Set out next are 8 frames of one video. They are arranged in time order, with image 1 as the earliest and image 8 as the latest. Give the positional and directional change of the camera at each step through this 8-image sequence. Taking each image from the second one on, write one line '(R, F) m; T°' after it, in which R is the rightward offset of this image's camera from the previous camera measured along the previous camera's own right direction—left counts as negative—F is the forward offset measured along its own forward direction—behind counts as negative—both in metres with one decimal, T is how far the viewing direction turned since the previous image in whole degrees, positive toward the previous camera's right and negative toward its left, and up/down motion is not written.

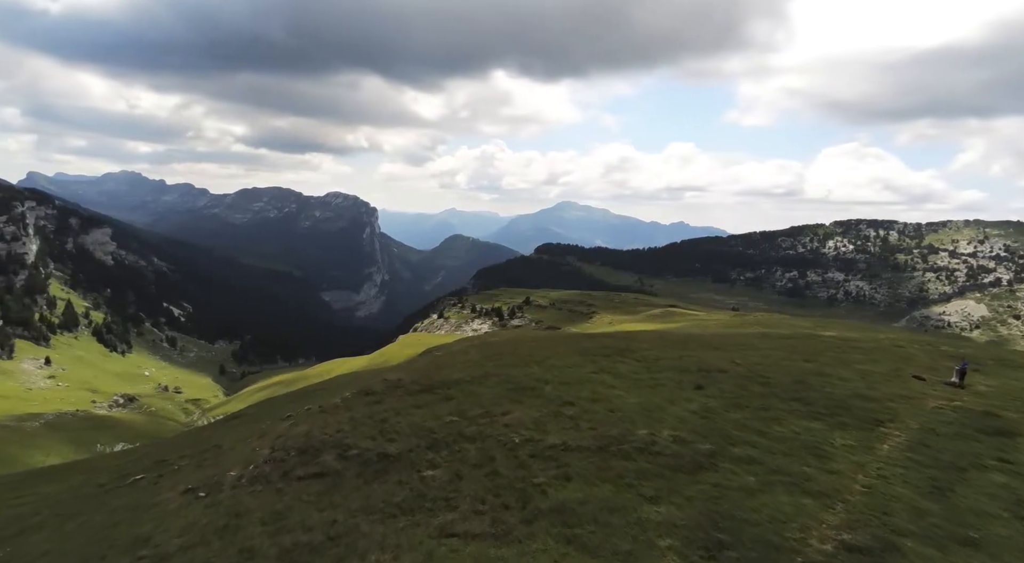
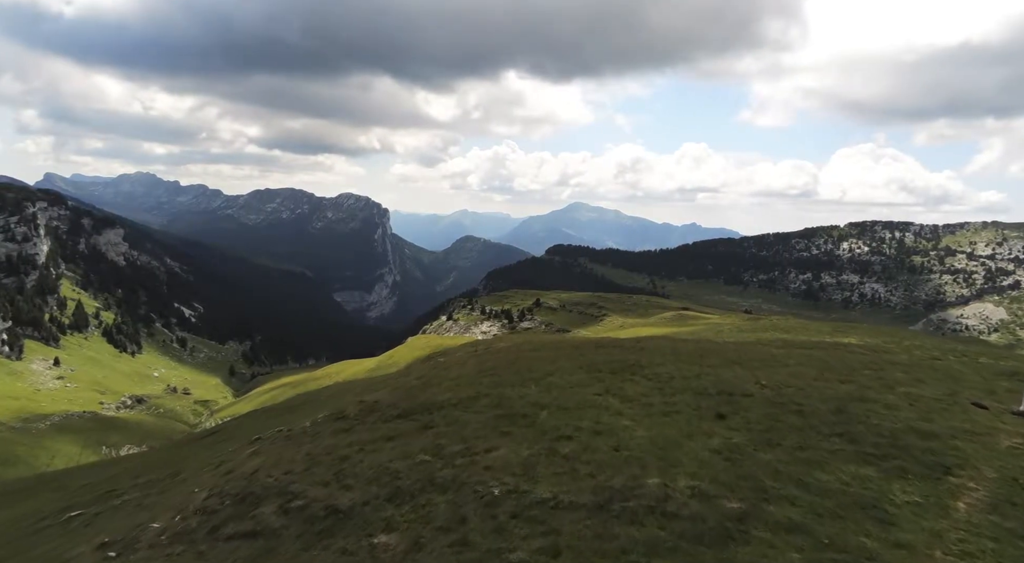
(+0.6, +2.8) m; -1°
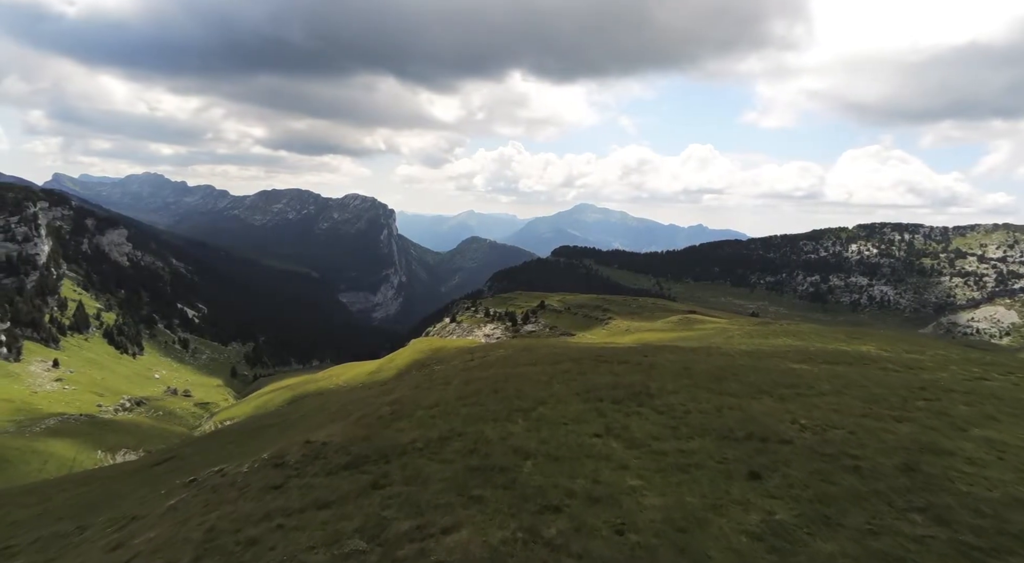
(+0.6, +3.8) m; 0°
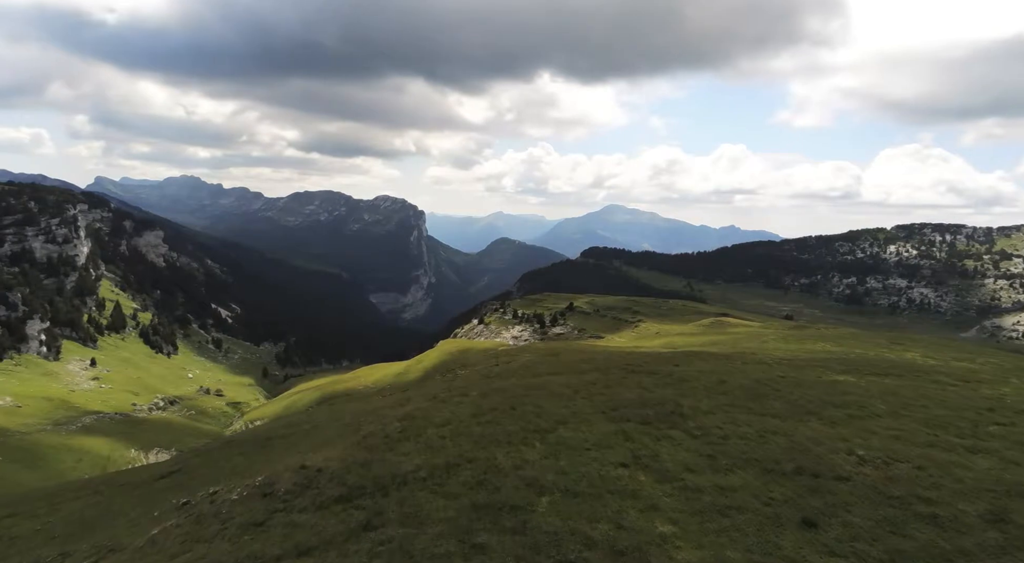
(+0.3, +1.8) m; -3°
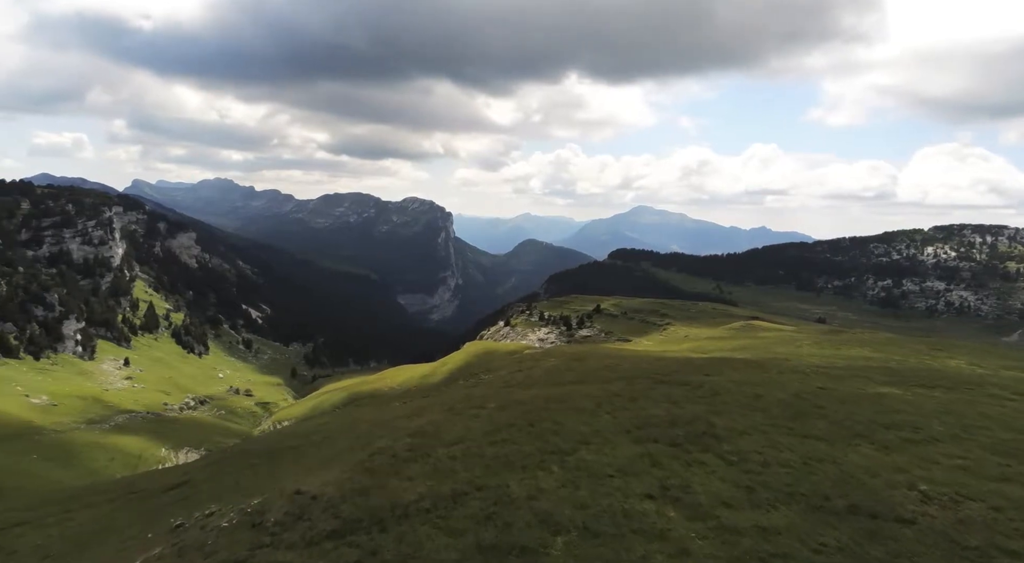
(+0.3, +1.5) m; -2°
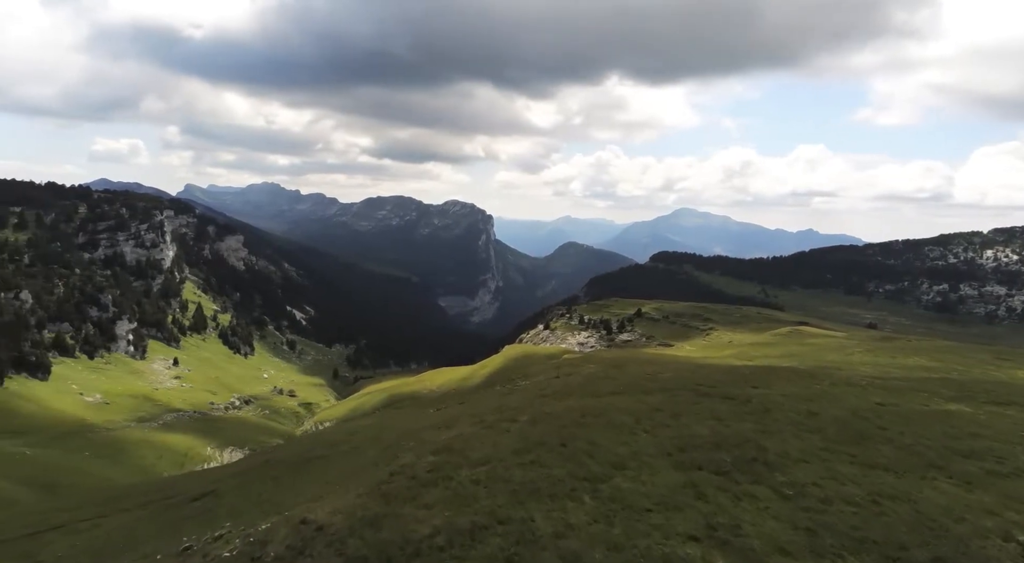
(+0.3, +1.4) m; -4°
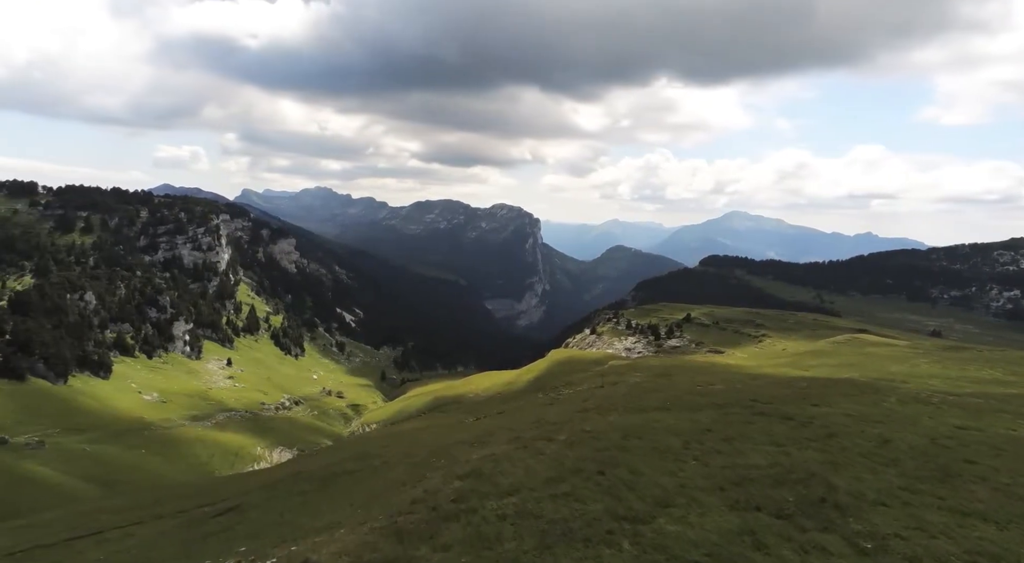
(+0.3, +1.6) m; -4°
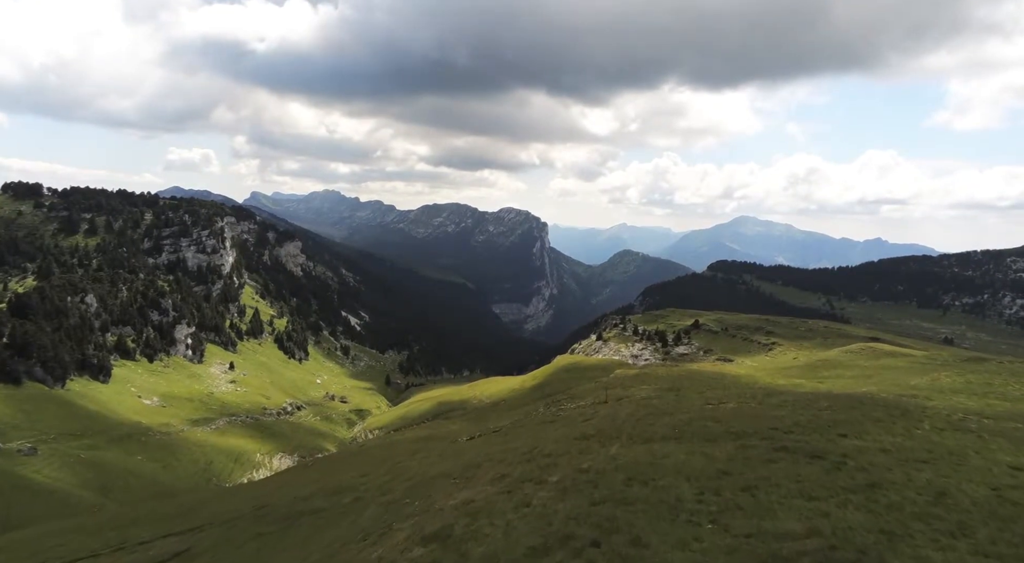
(+0.7, +3.3) m; -1°
